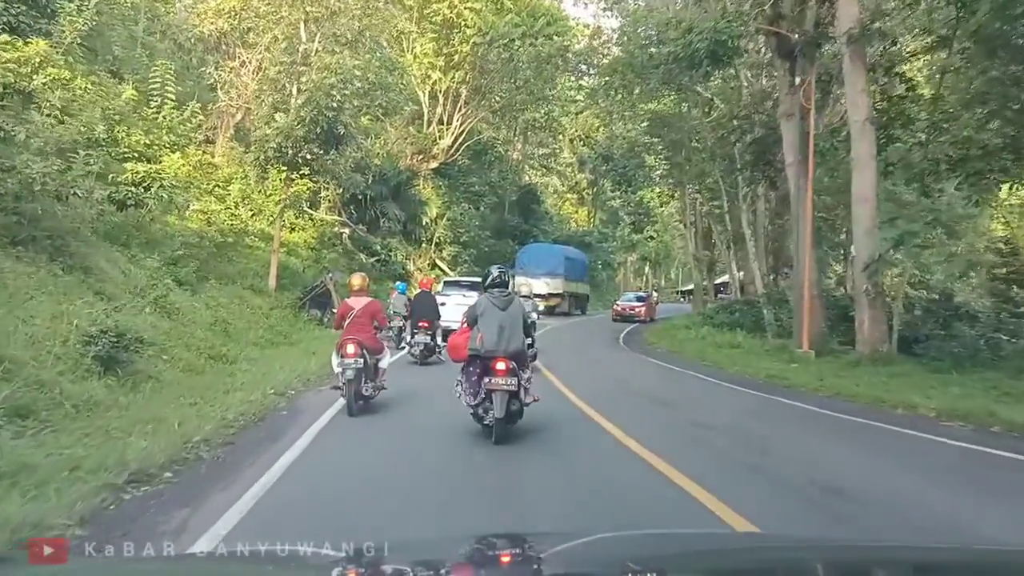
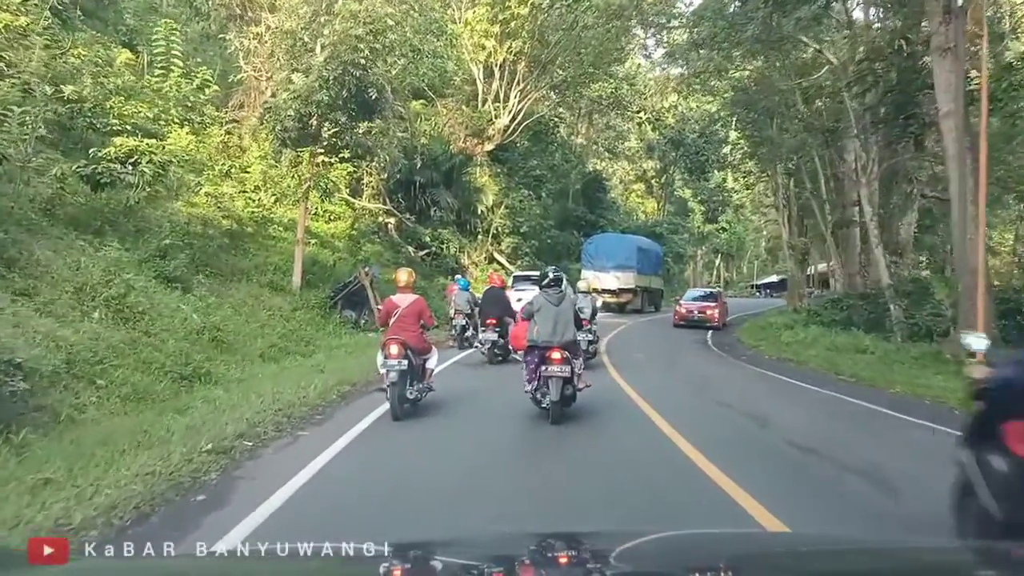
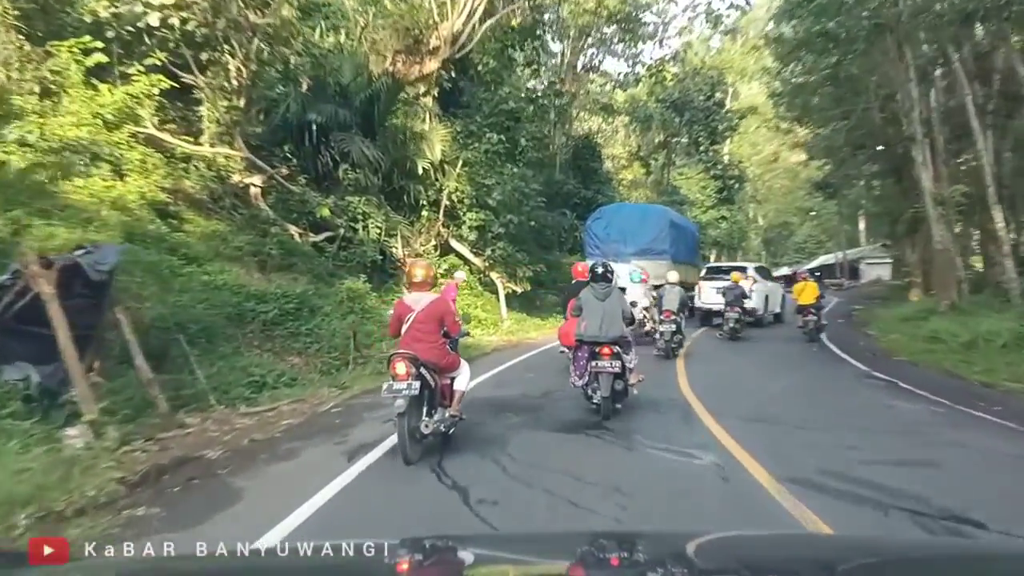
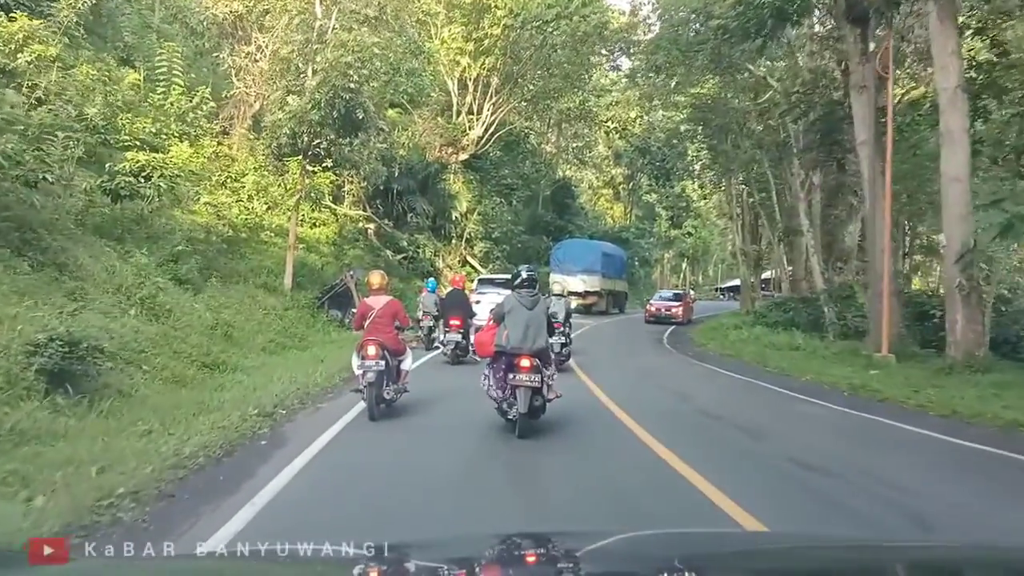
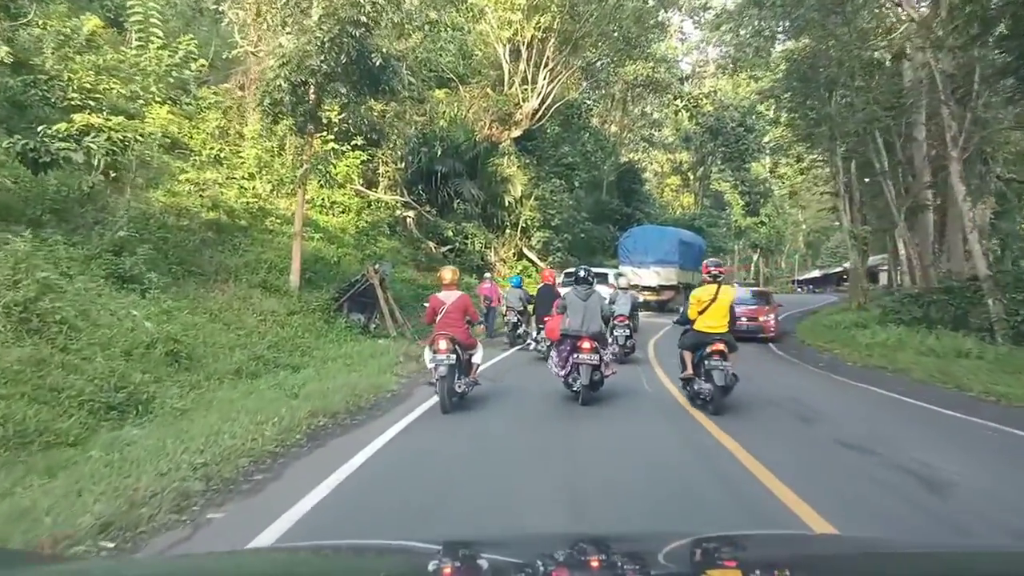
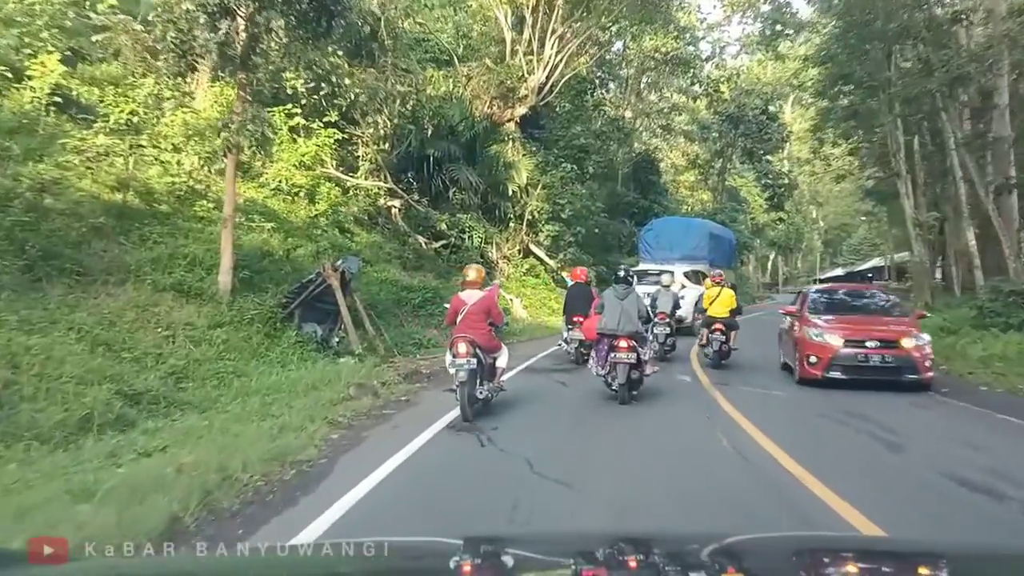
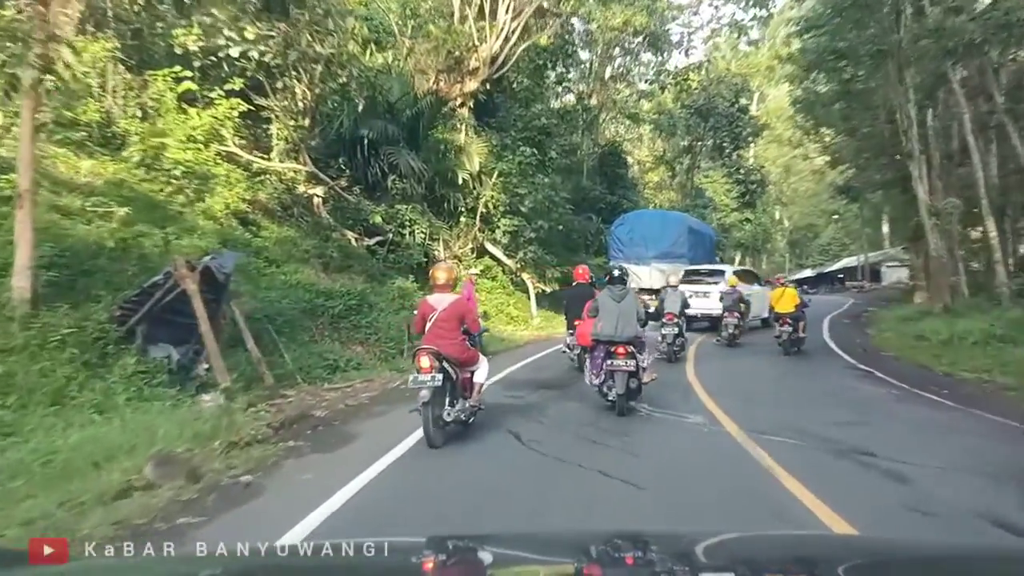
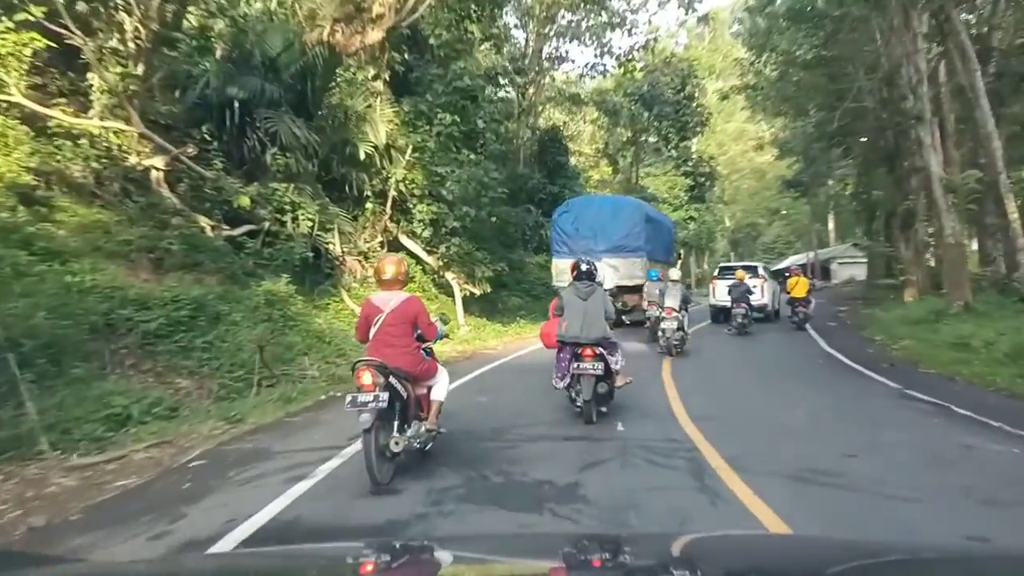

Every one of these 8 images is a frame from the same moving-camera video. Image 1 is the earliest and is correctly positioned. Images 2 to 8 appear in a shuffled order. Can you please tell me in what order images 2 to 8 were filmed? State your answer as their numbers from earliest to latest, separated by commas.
4, 2, 5, 6, 7, 3, 8
